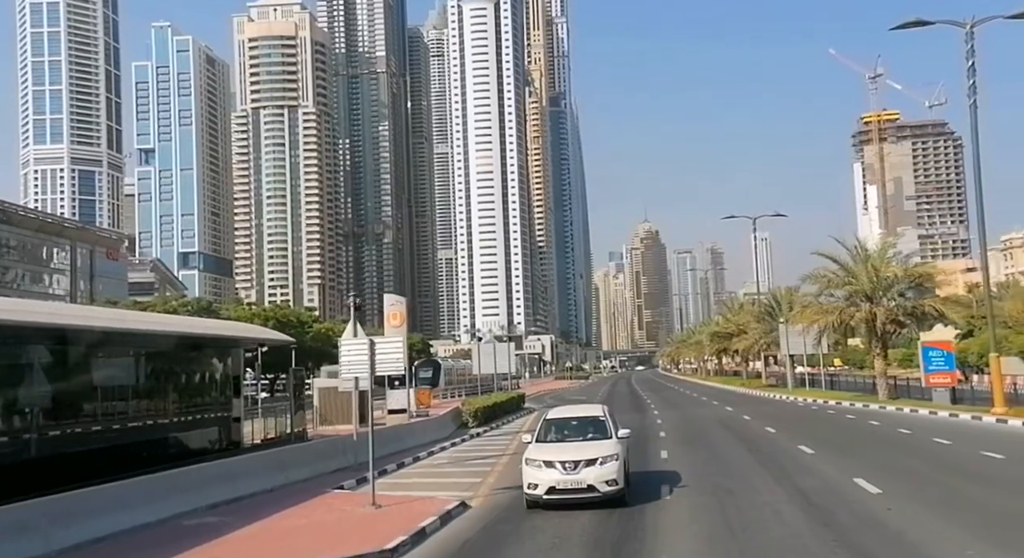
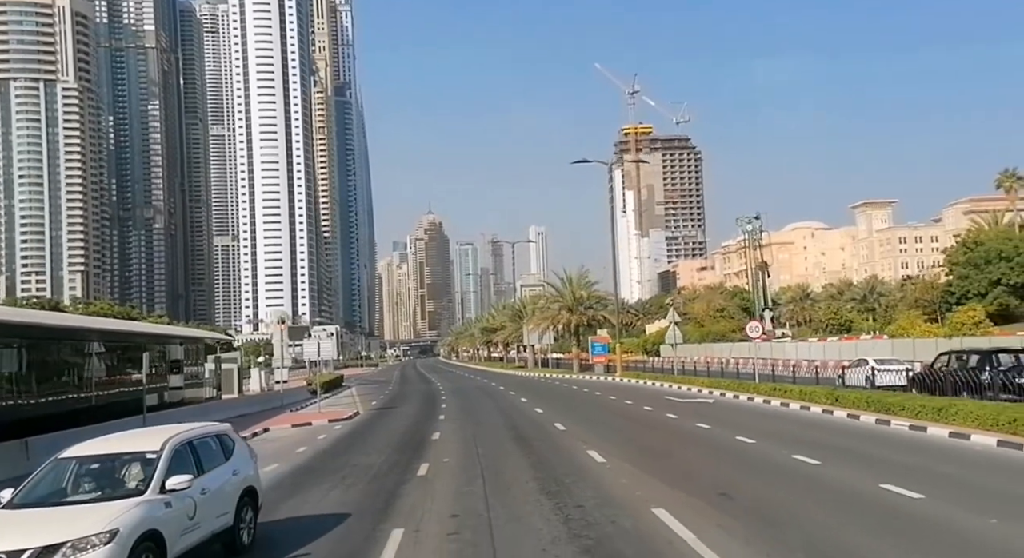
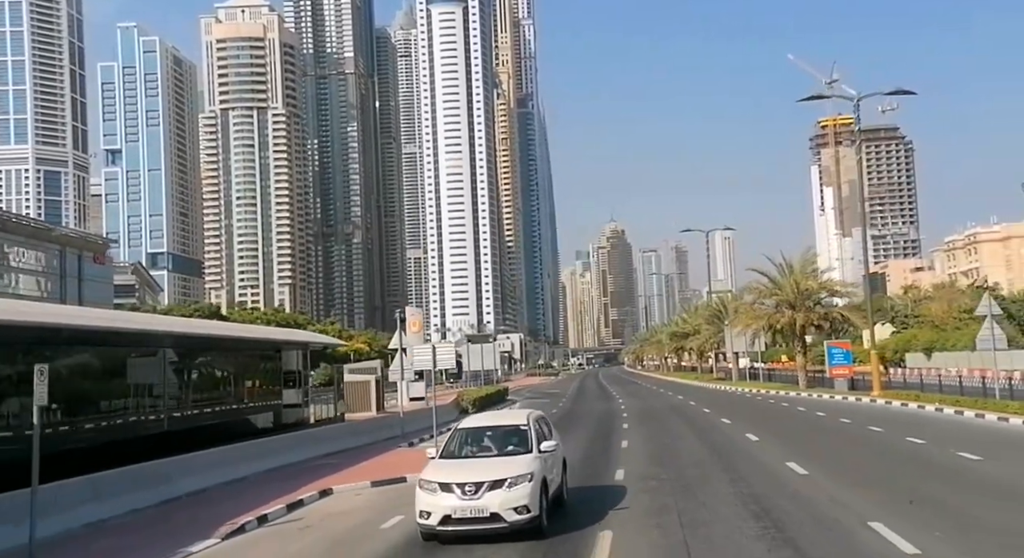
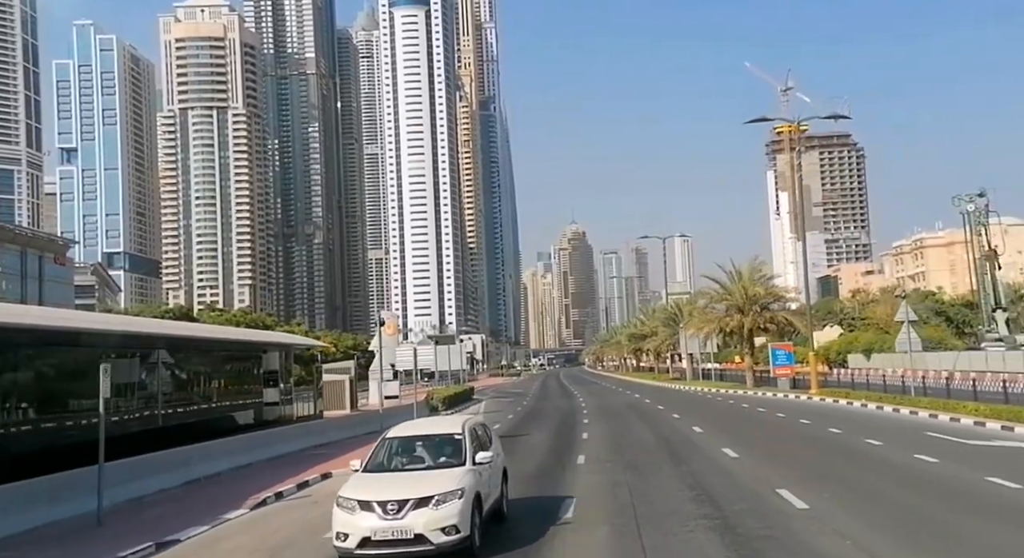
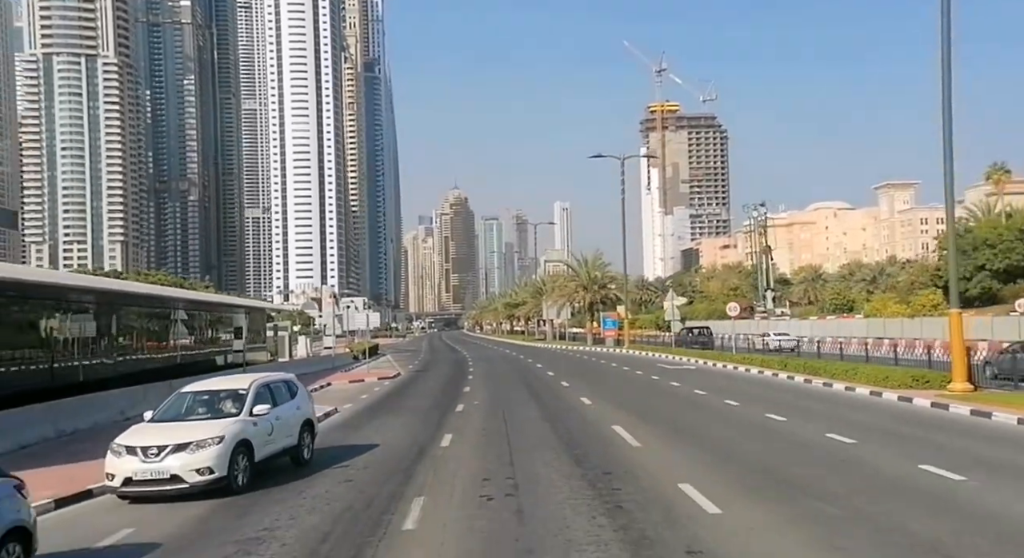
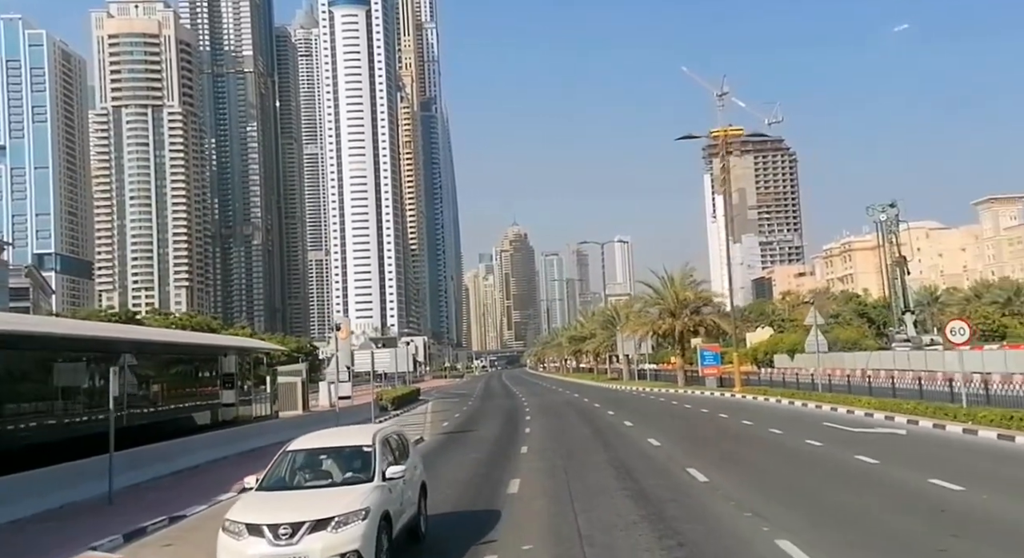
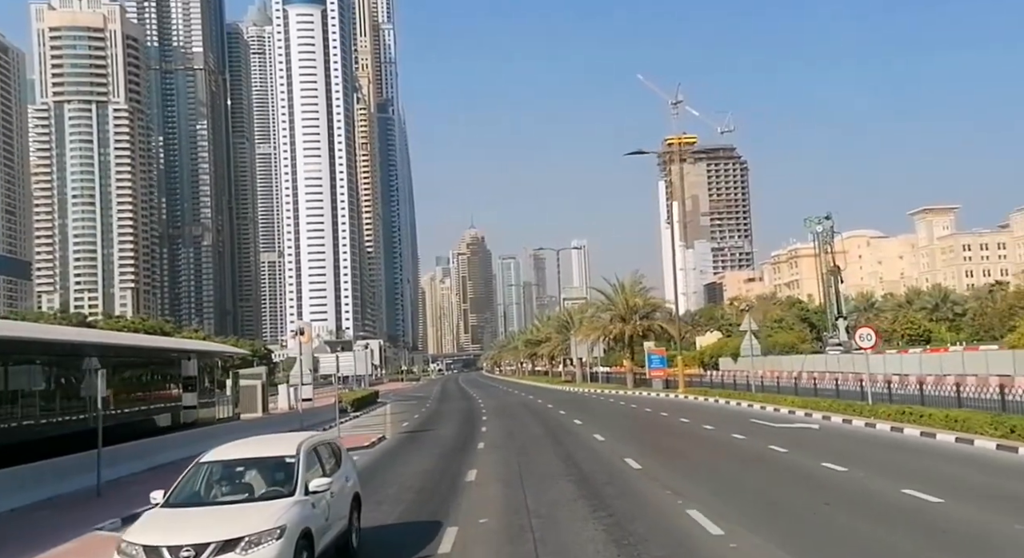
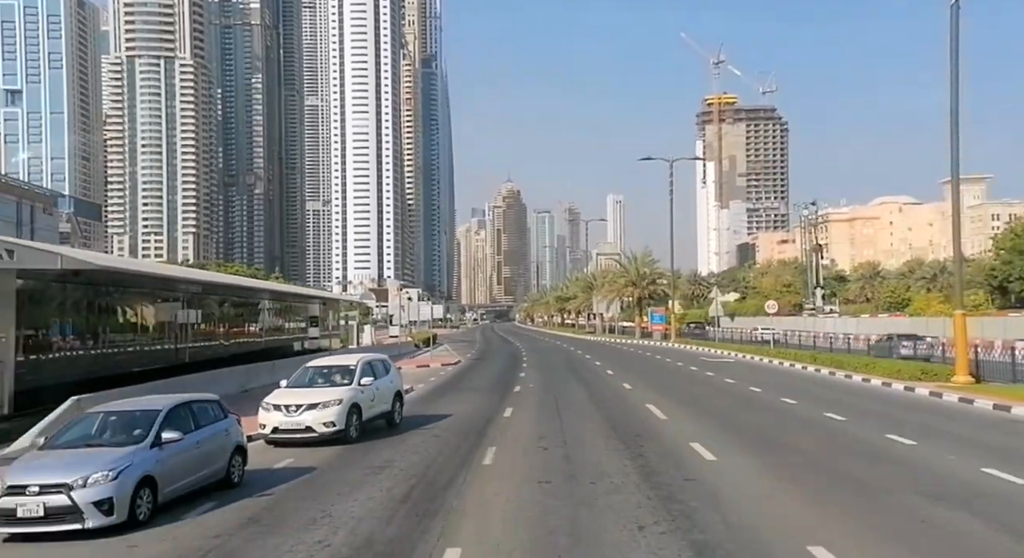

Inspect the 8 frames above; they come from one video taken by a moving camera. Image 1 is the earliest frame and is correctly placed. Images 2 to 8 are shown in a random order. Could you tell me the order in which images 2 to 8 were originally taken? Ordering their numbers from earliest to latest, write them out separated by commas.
3, 4, 6, 7, 2, 5, 8
